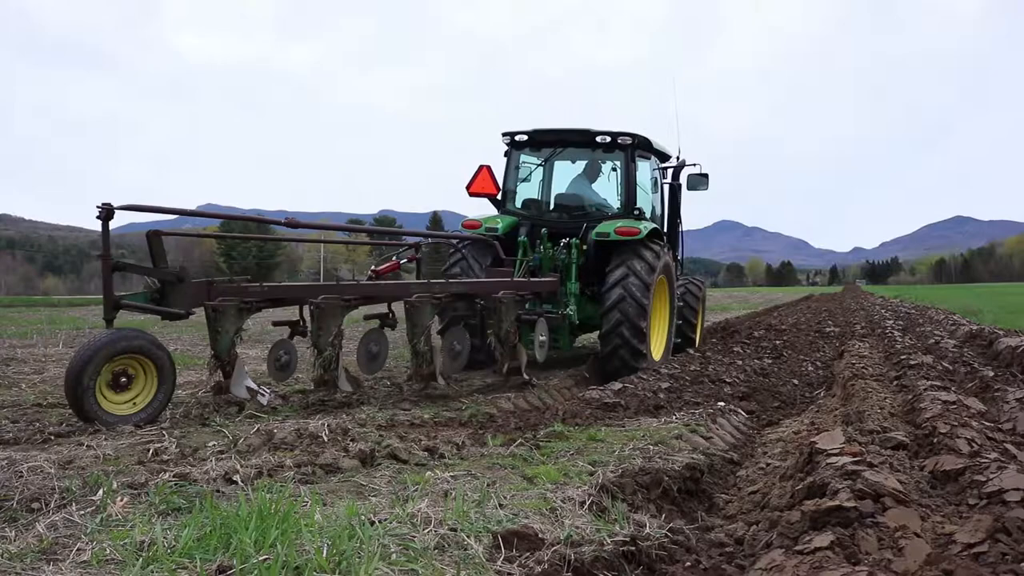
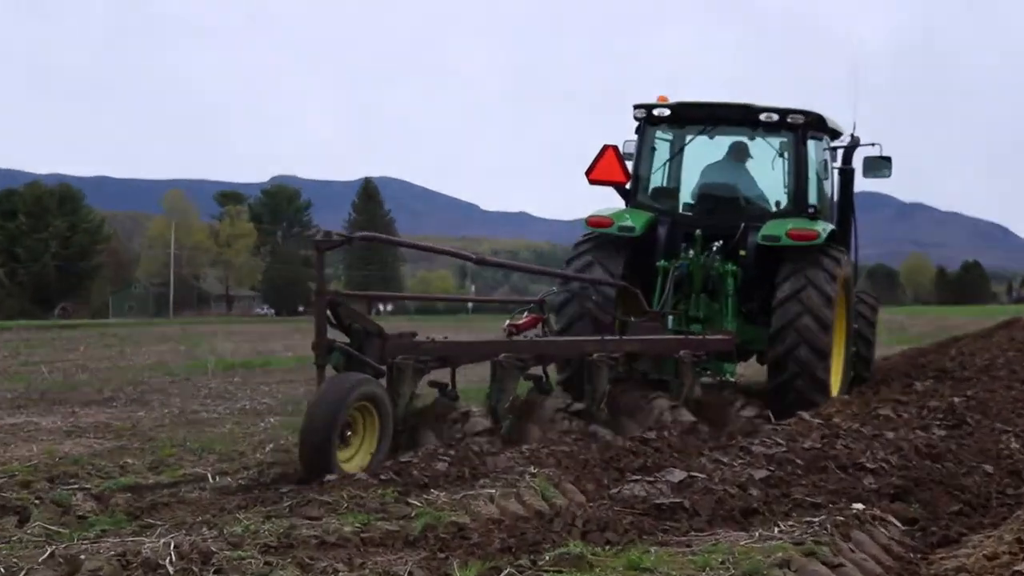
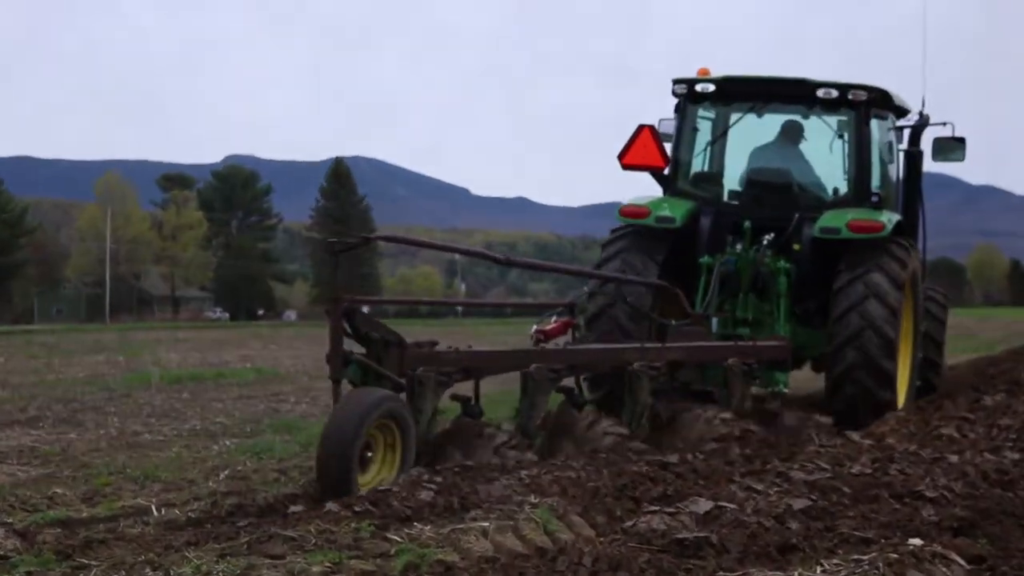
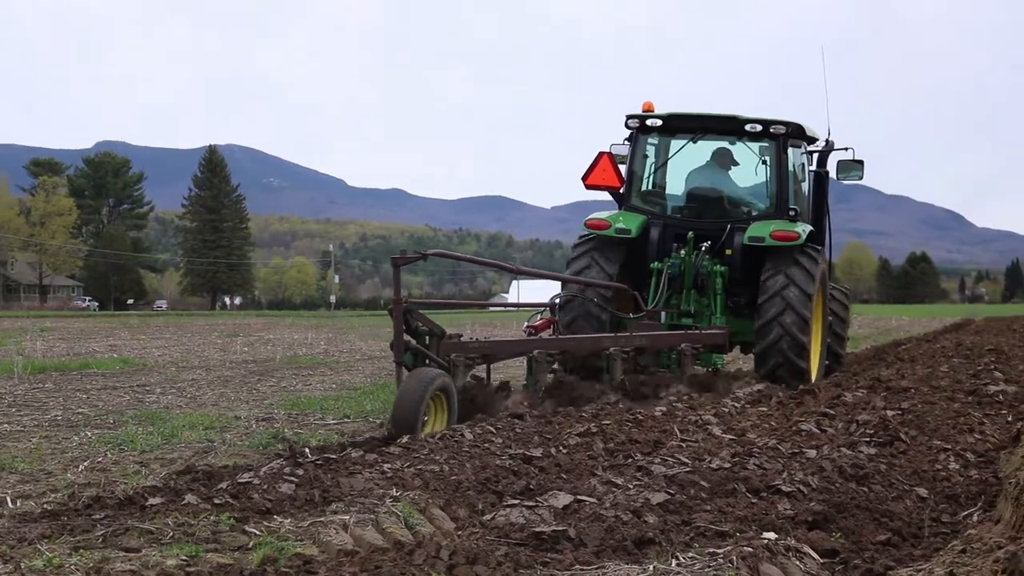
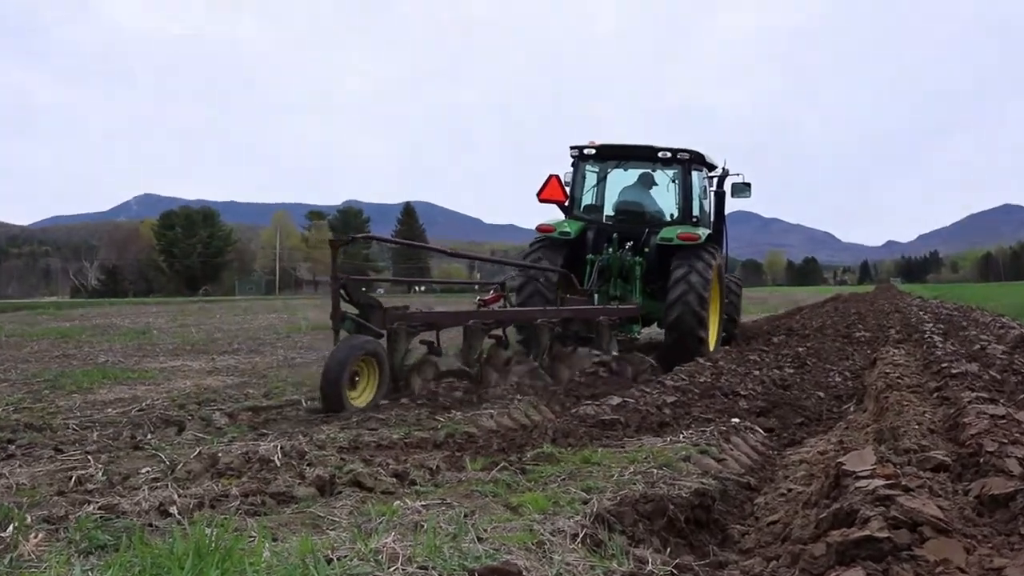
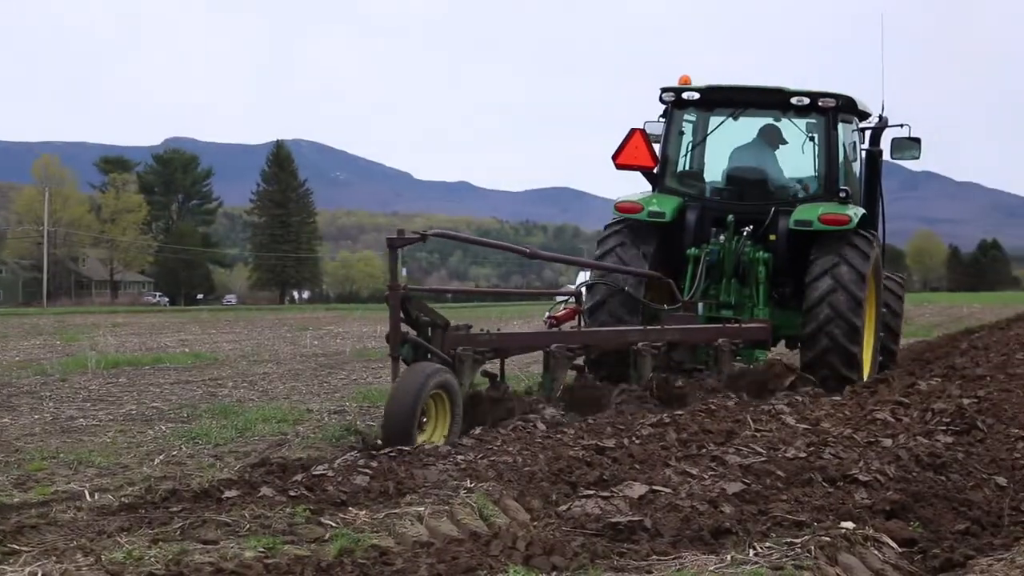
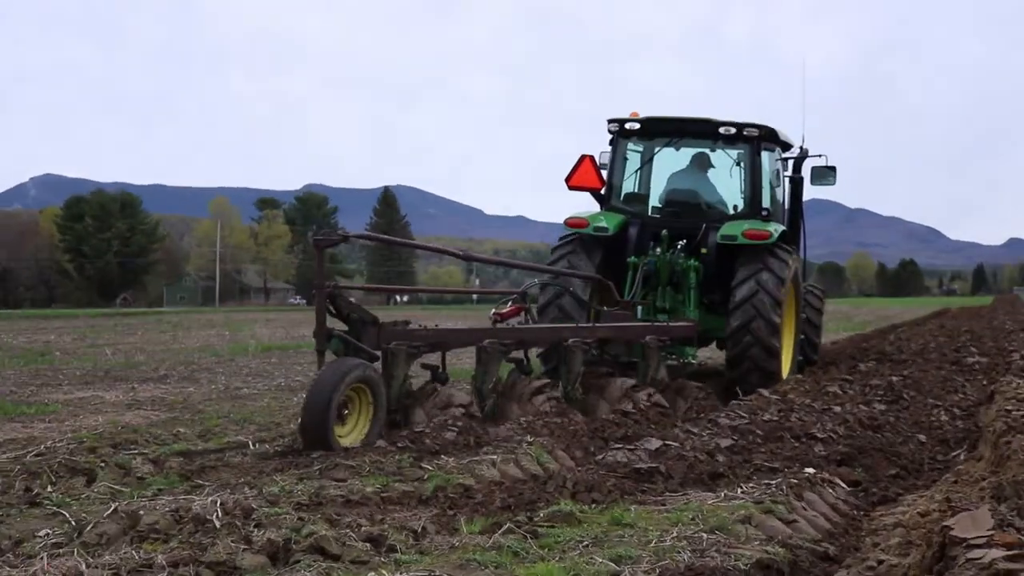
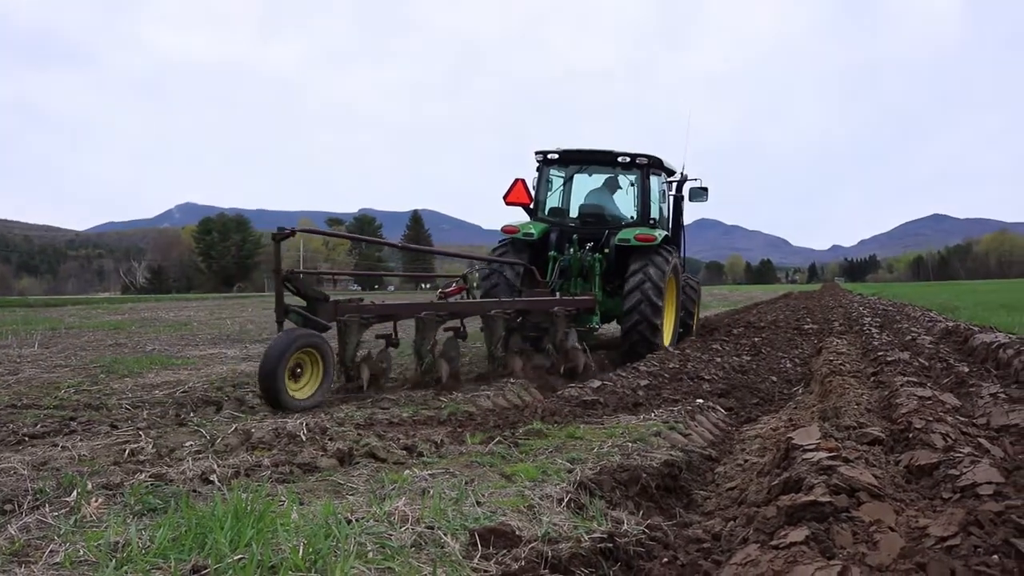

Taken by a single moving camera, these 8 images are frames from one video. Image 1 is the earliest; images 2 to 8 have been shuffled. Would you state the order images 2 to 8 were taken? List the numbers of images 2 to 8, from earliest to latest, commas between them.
8, 5, 7, 2, 3, 6, 4
